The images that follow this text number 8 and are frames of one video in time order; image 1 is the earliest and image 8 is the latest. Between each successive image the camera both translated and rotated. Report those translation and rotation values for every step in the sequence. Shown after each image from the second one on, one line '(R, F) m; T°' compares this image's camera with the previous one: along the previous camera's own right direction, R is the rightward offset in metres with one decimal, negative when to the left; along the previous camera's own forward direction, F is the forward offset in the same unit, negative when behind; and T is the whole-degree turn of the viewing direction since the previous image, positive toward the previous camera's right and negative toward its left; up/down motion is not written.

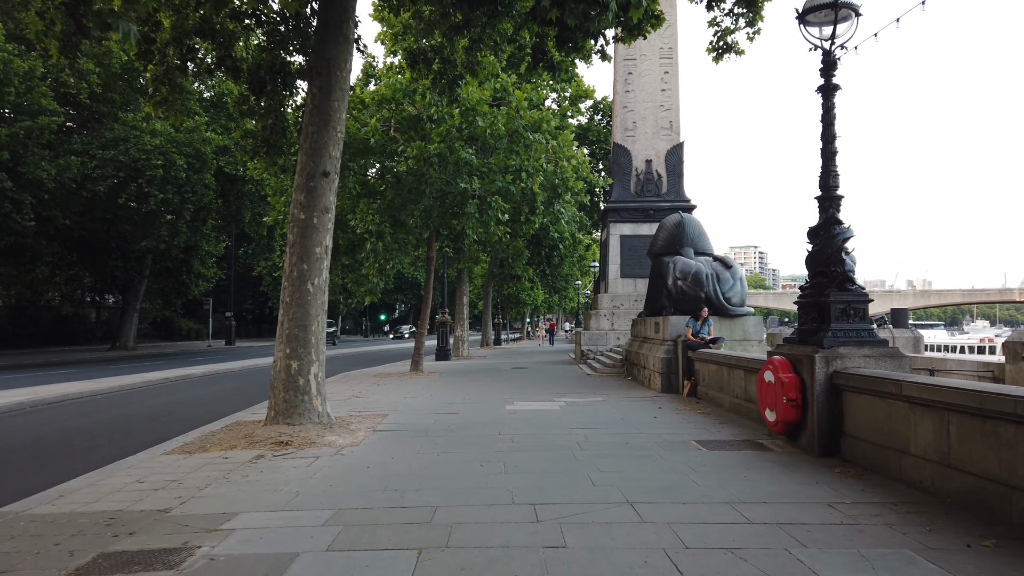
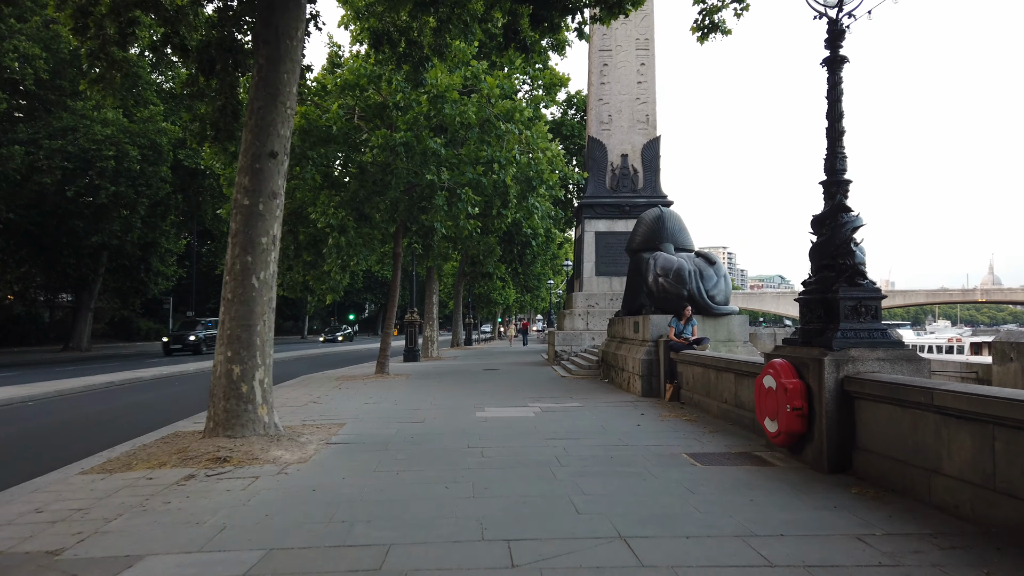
(0.0, +0.9) m; +2°
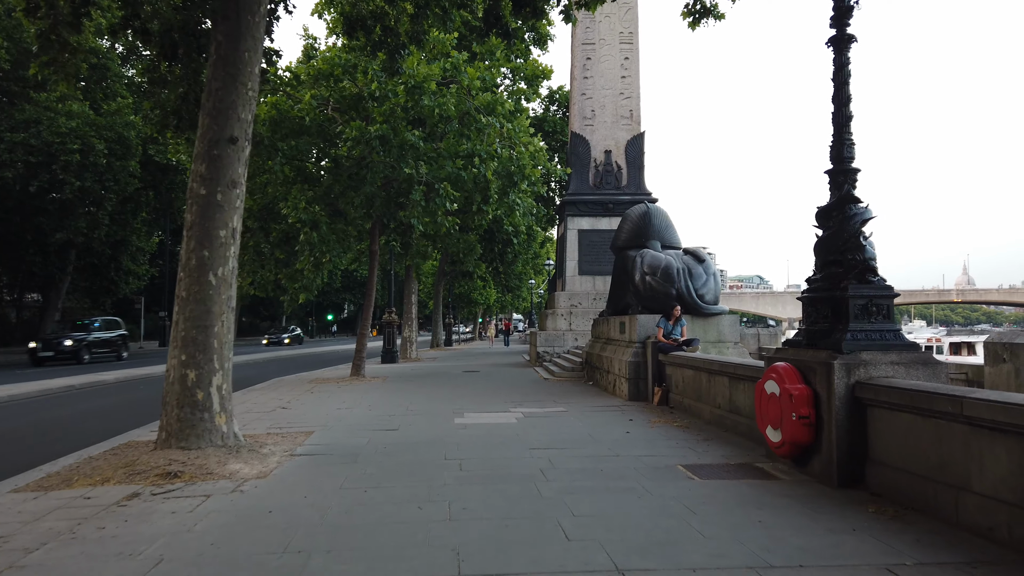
(0.0, +0.6) m; +1°
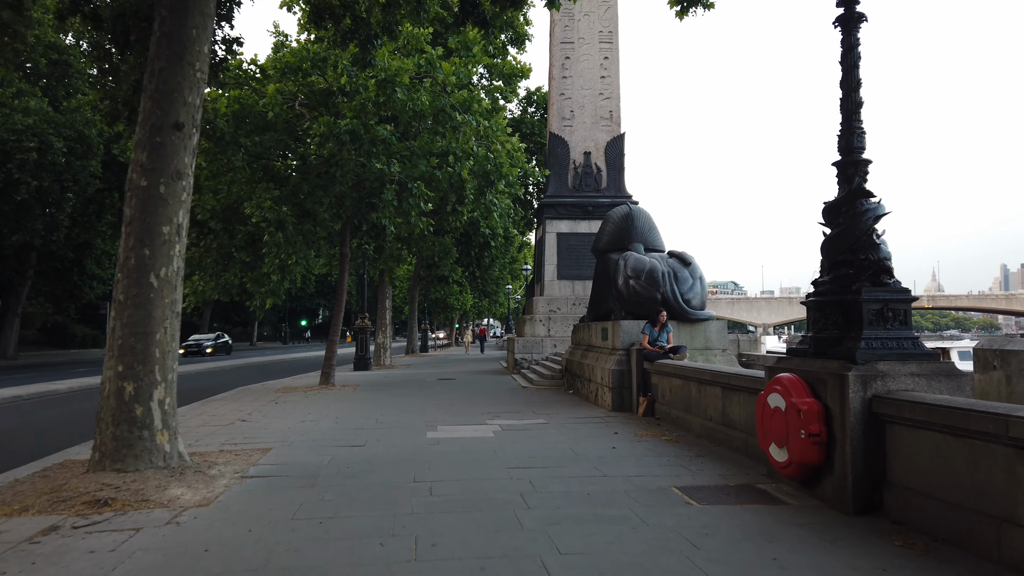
(0.0, +0.6) m; +2°
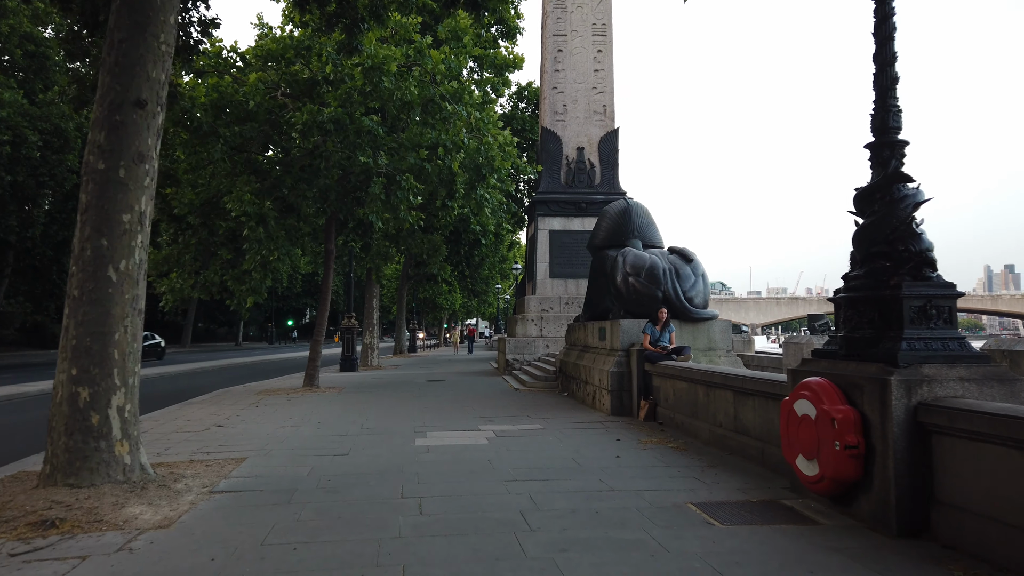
(-0.1, +0.6) m; +1°
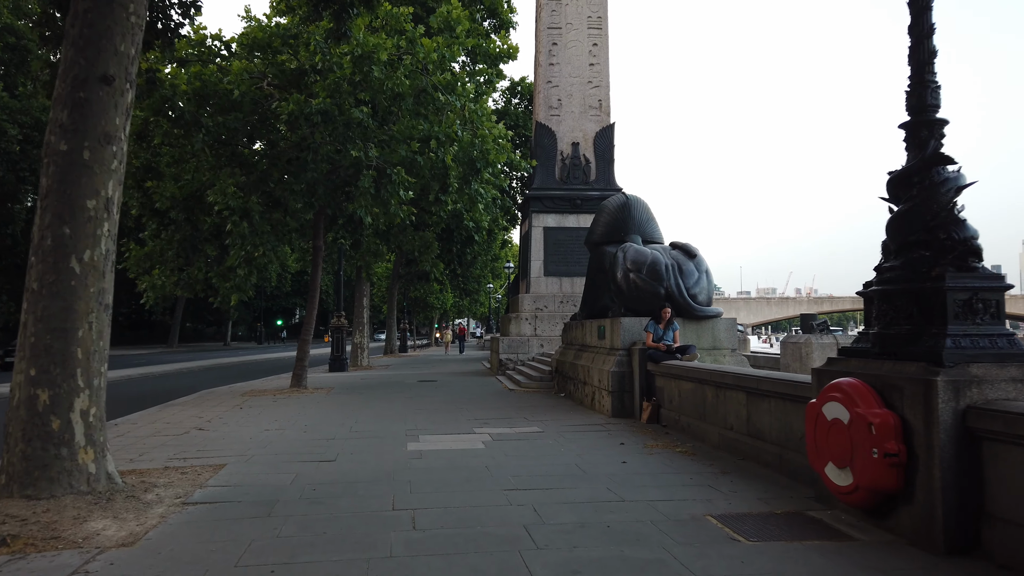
(-0.1, +0.5) m; +1°
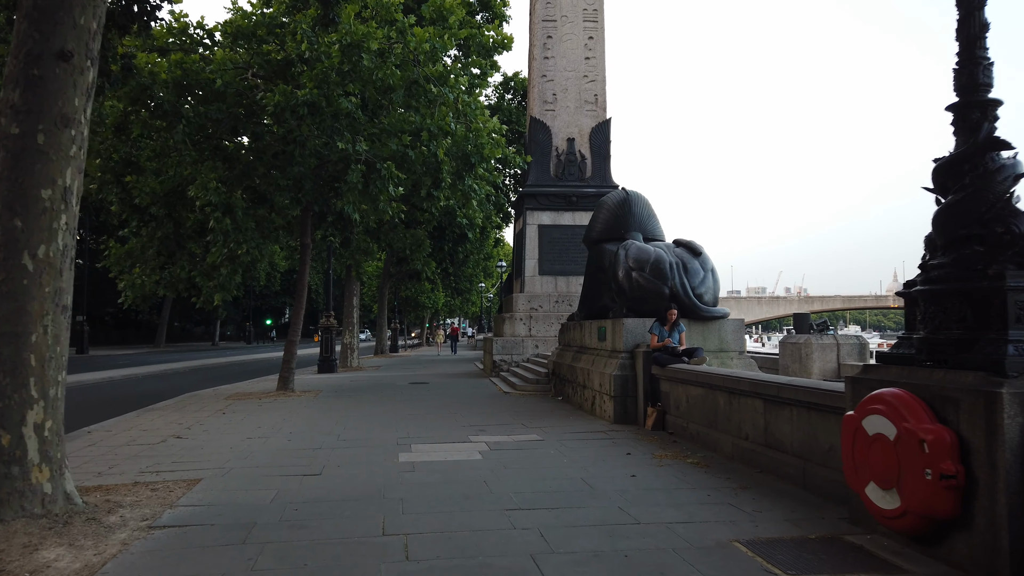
(-0.1, +0.5) m; +1°
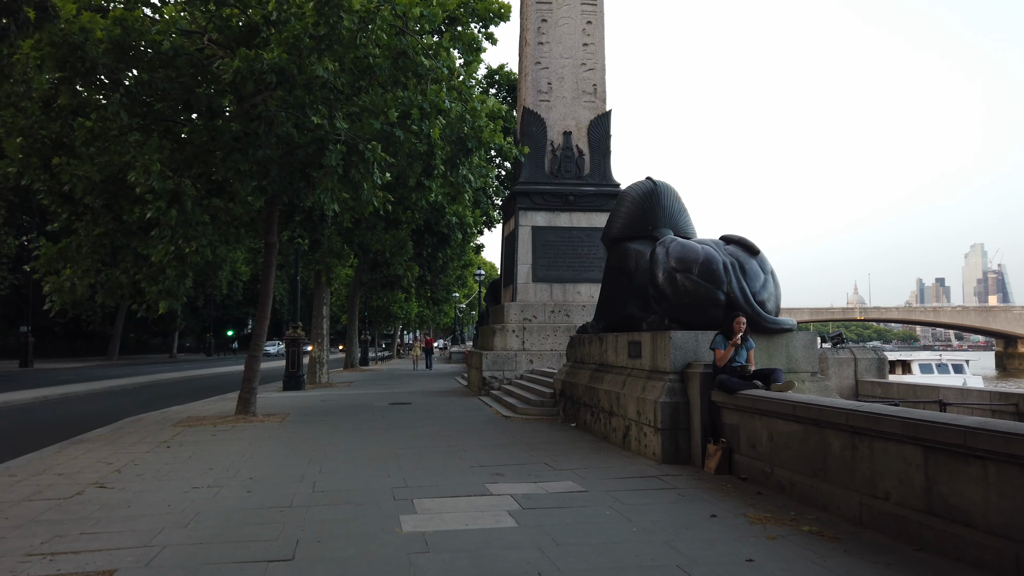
(-0.5, +1.9) m; +2°
